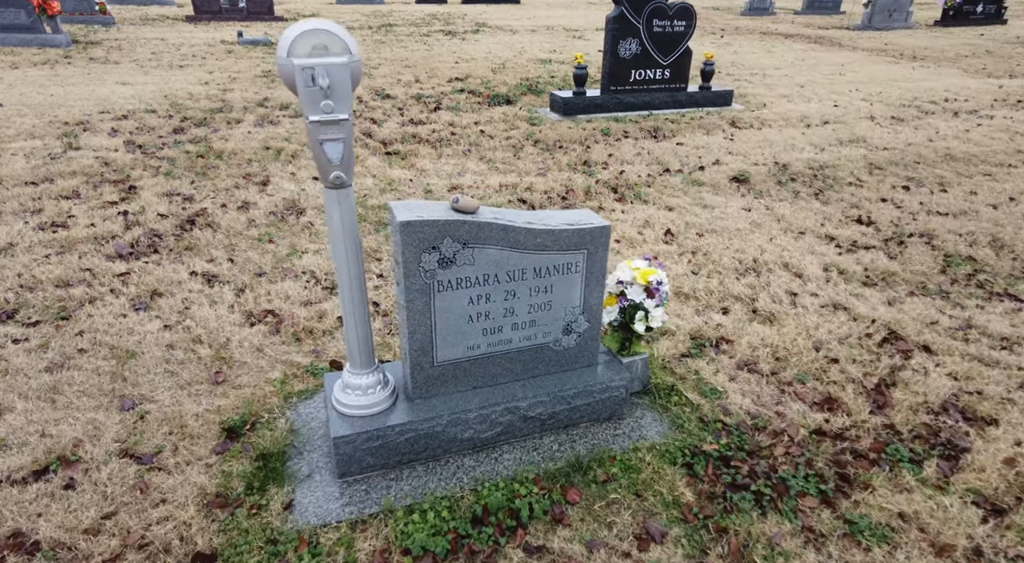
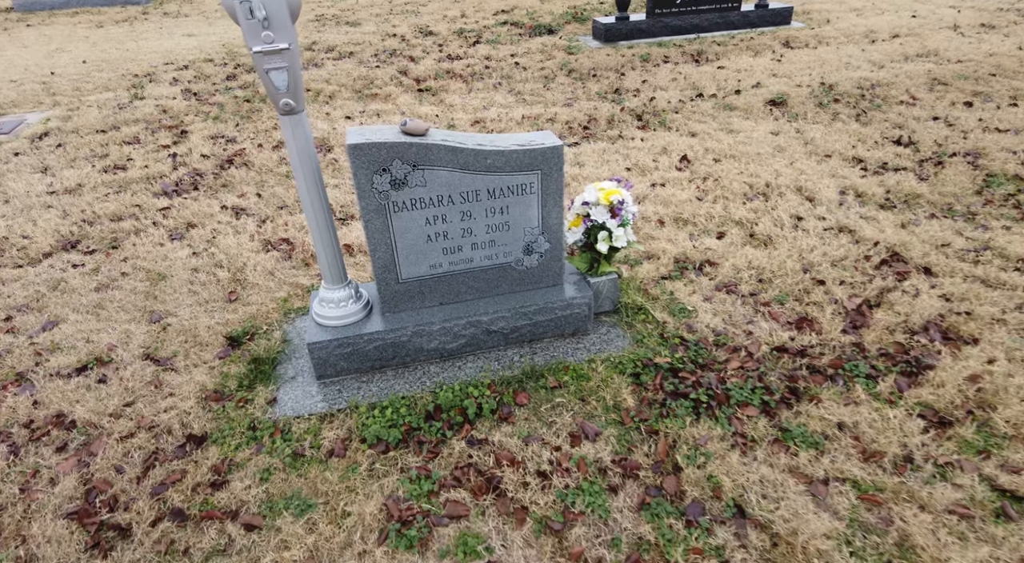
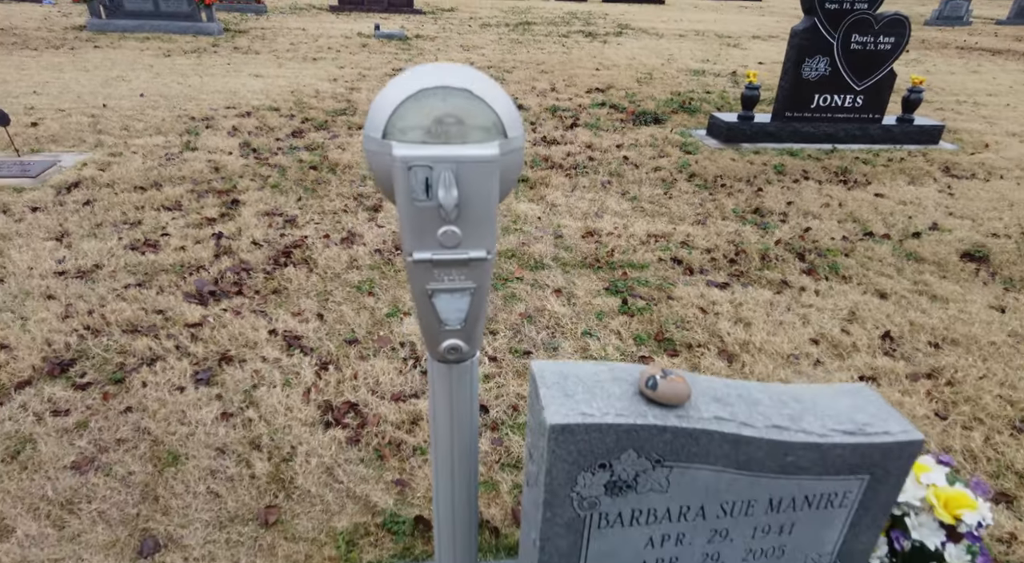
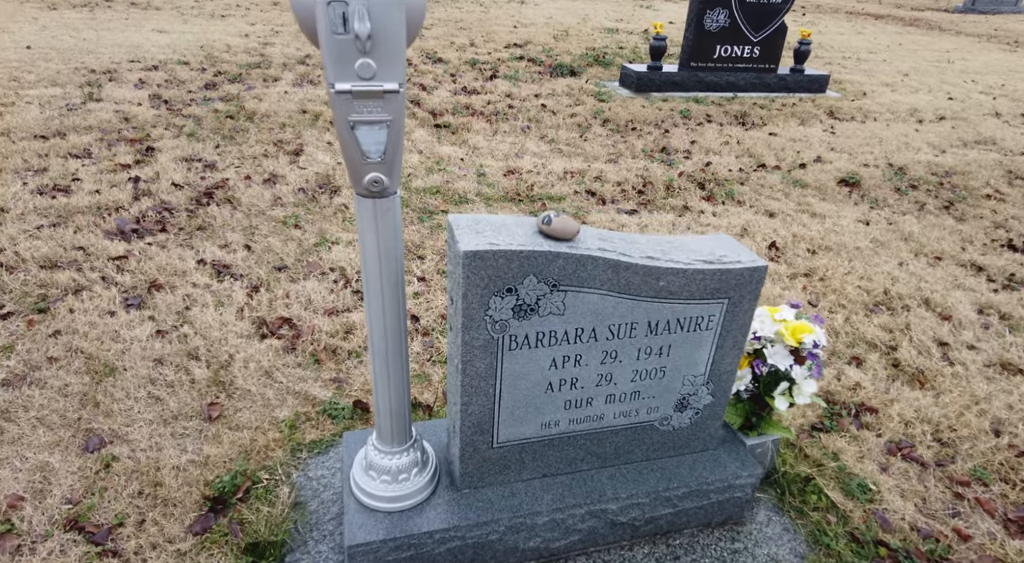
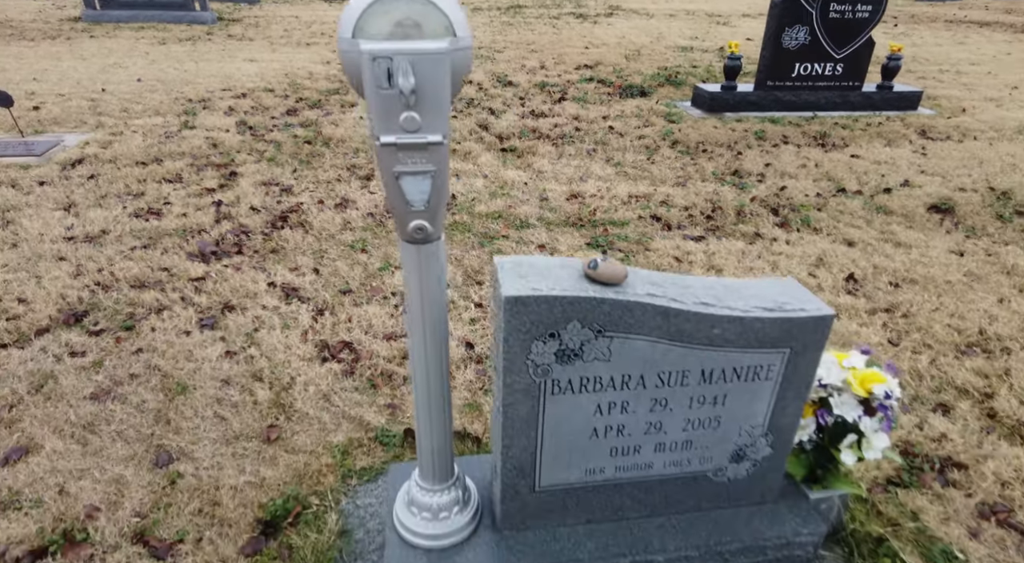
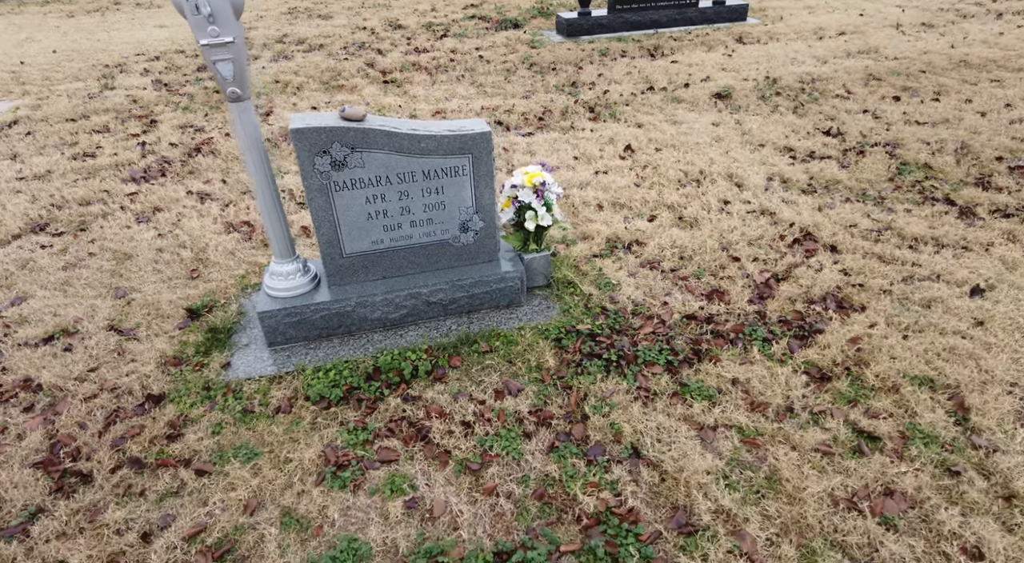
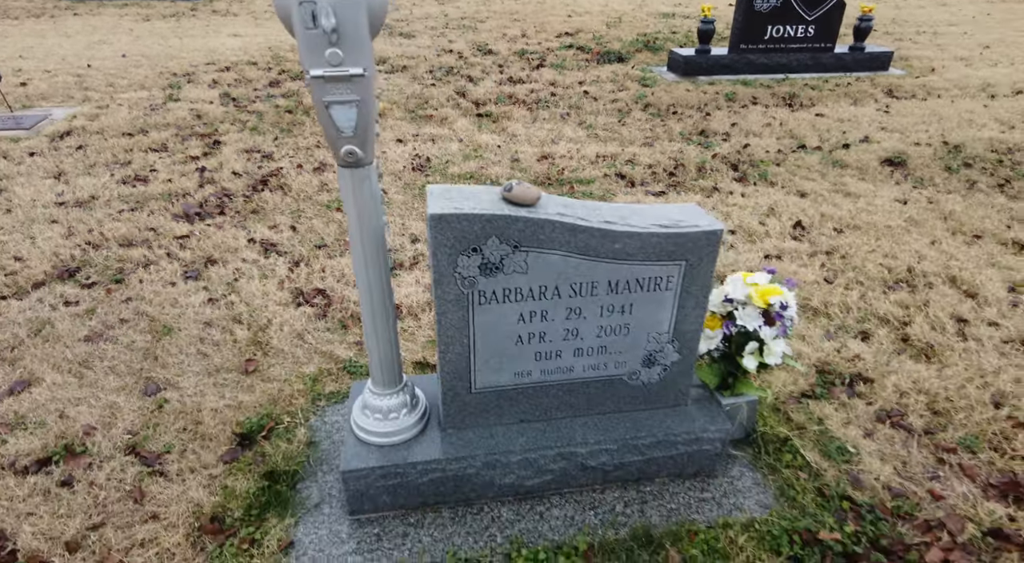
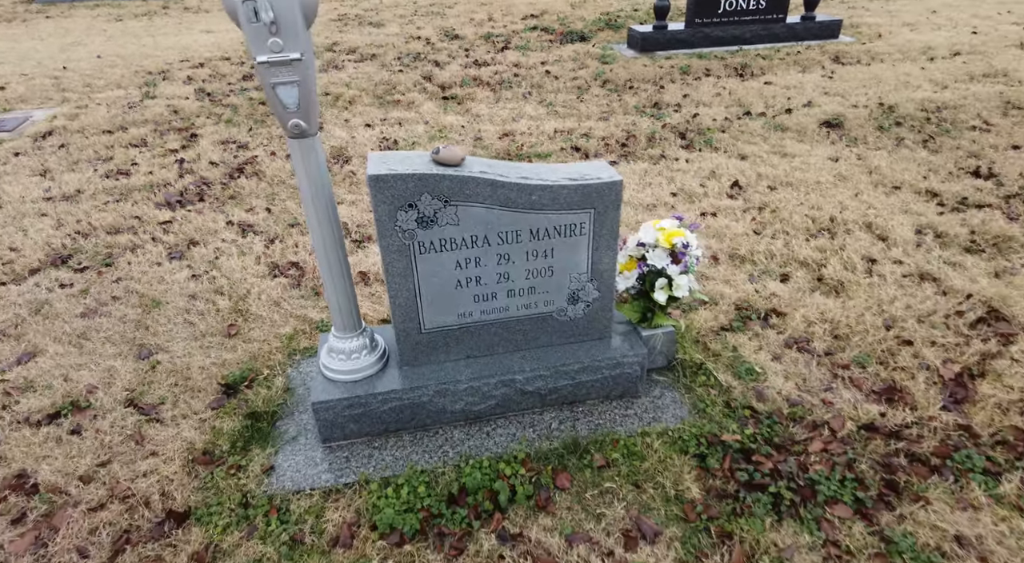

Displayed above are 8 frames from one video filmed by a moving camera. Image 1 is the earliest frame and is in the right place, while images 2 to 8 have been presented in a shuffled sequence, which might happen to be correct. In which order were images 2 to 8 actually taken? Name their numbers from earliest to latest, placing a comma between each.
4, 3, 5, 7, 8, 2, 6
